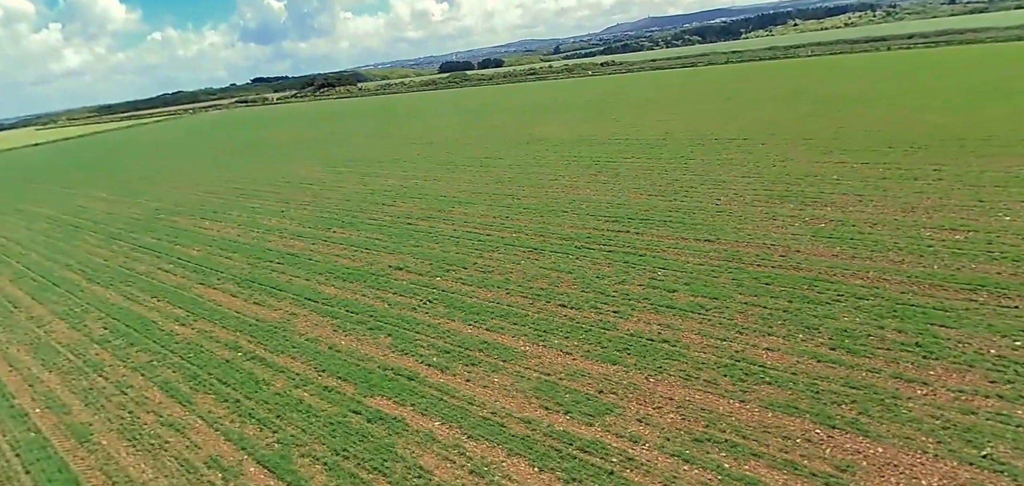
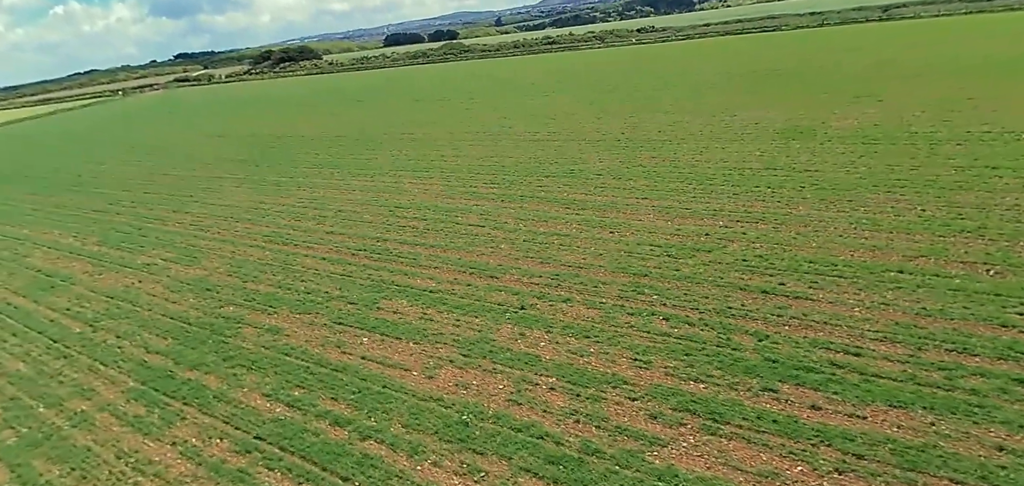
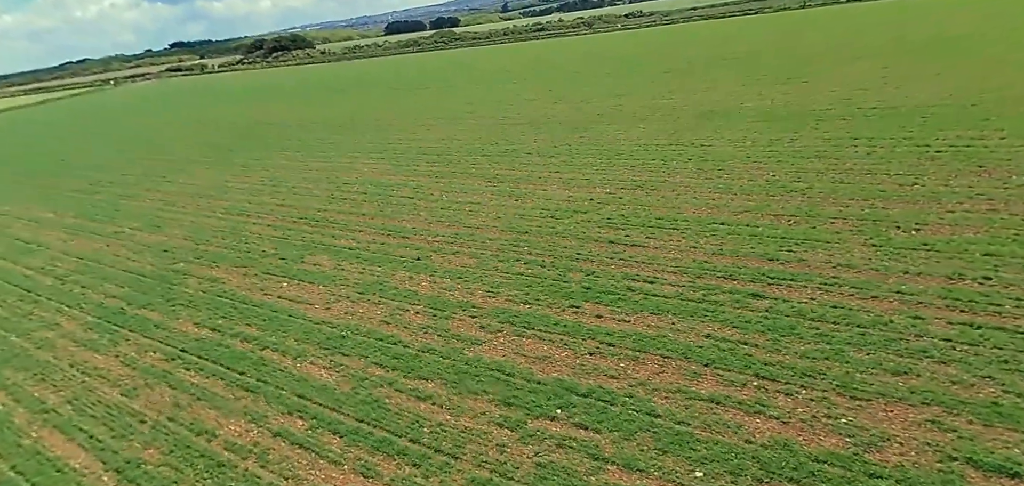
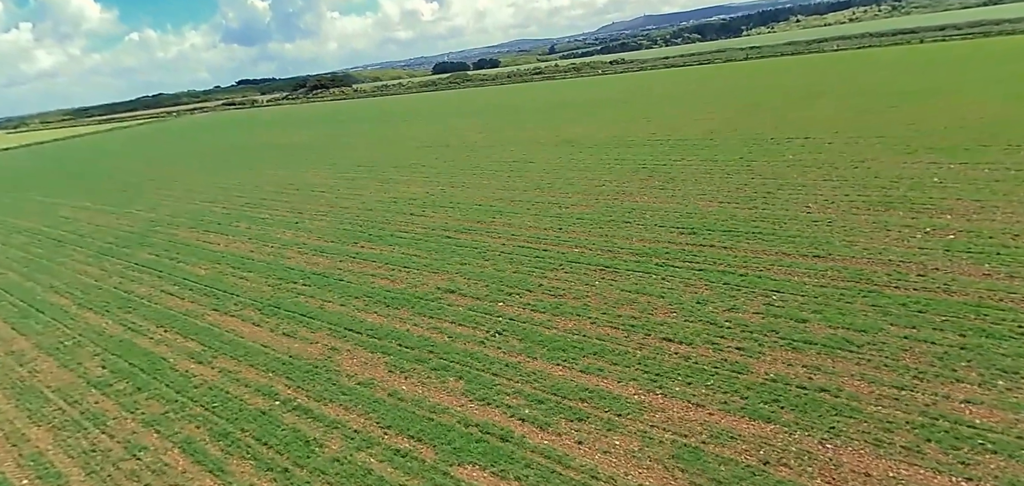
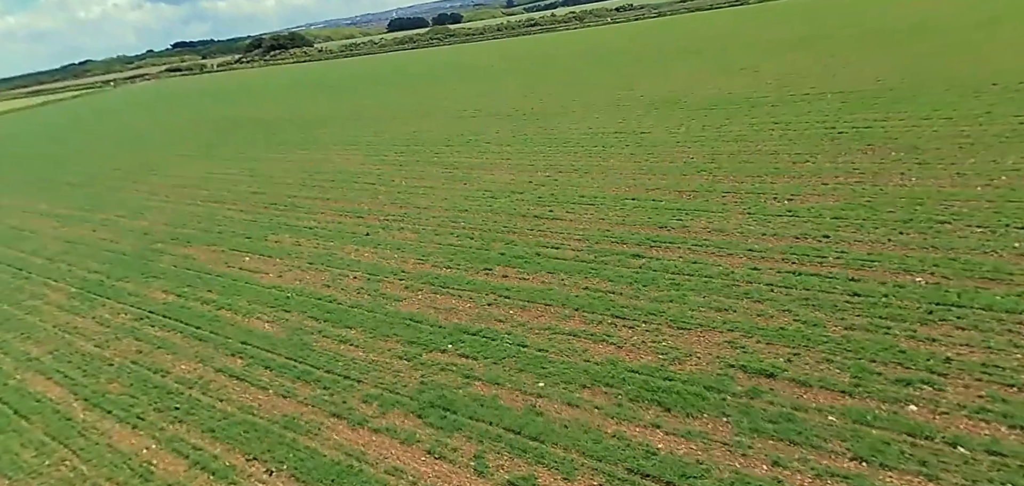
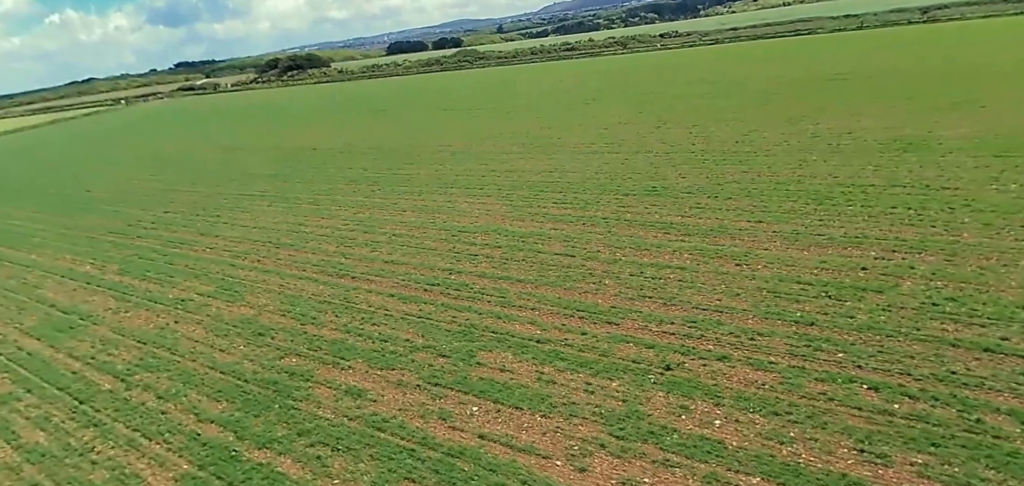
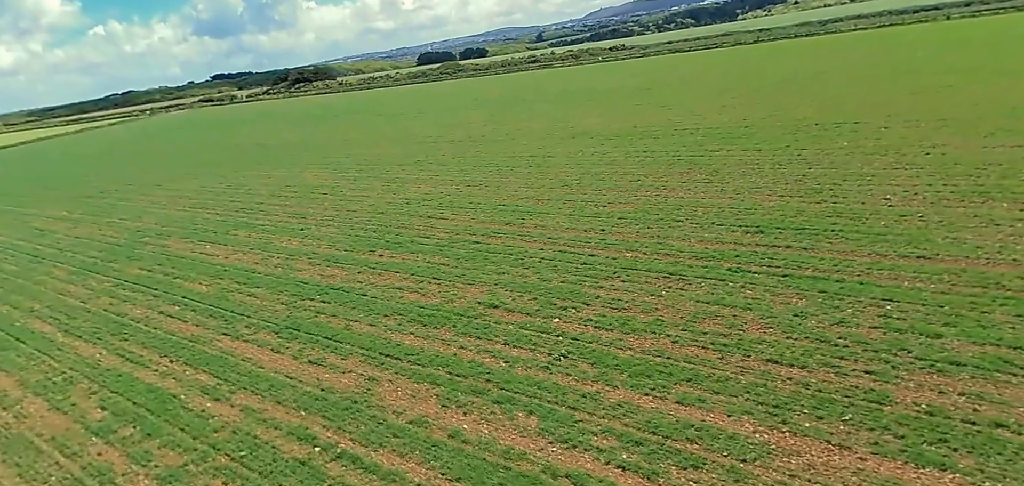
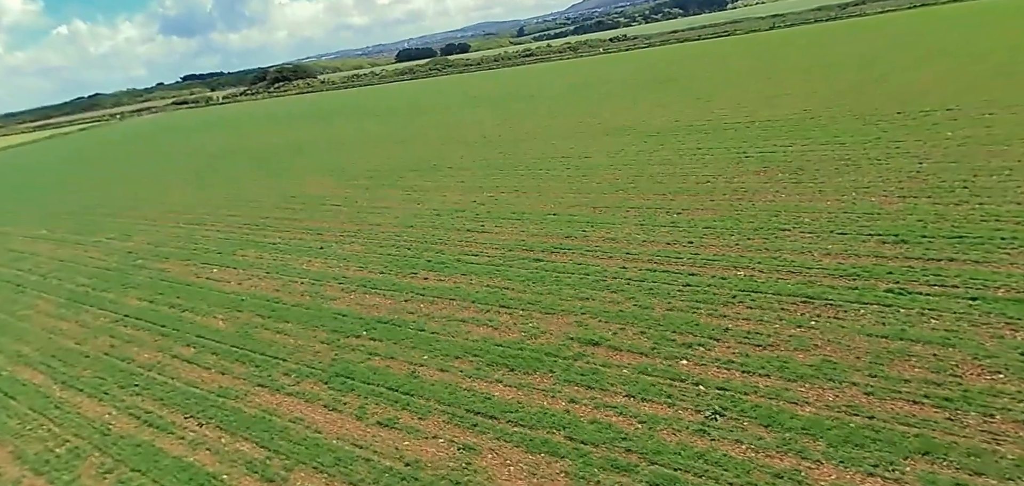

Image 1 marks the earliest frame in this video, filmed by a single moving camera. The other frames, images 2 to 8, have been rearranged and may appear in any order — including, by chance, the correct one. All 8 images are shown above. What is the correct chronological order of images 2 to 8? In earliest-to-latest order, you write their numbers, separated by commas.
4, 7, 8, 5, 3, 2, 6
